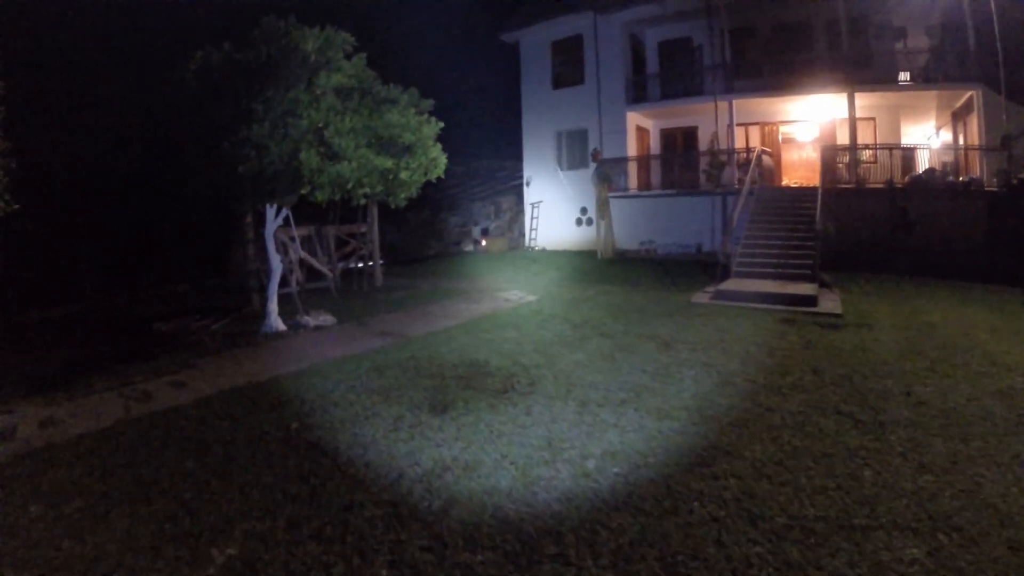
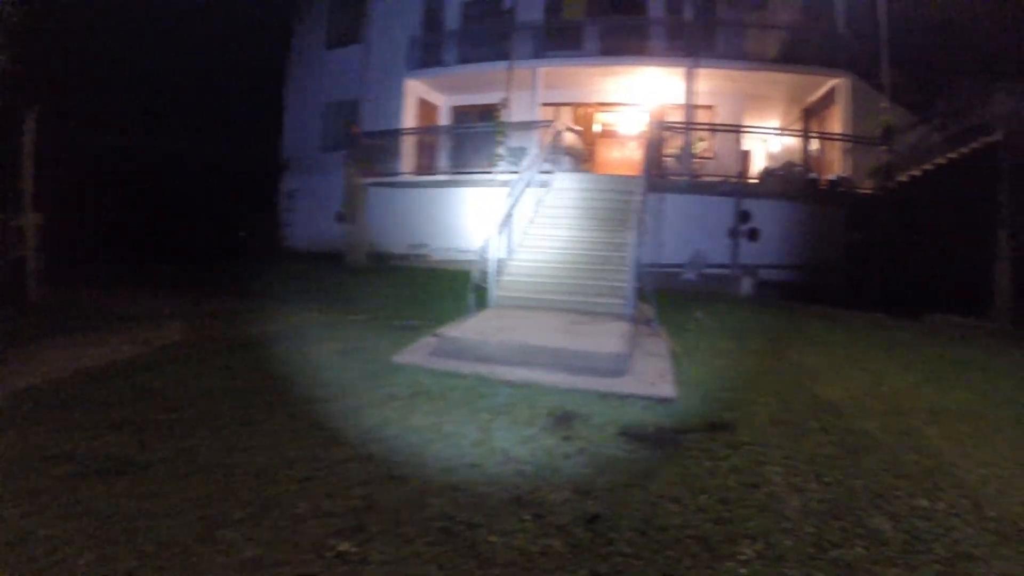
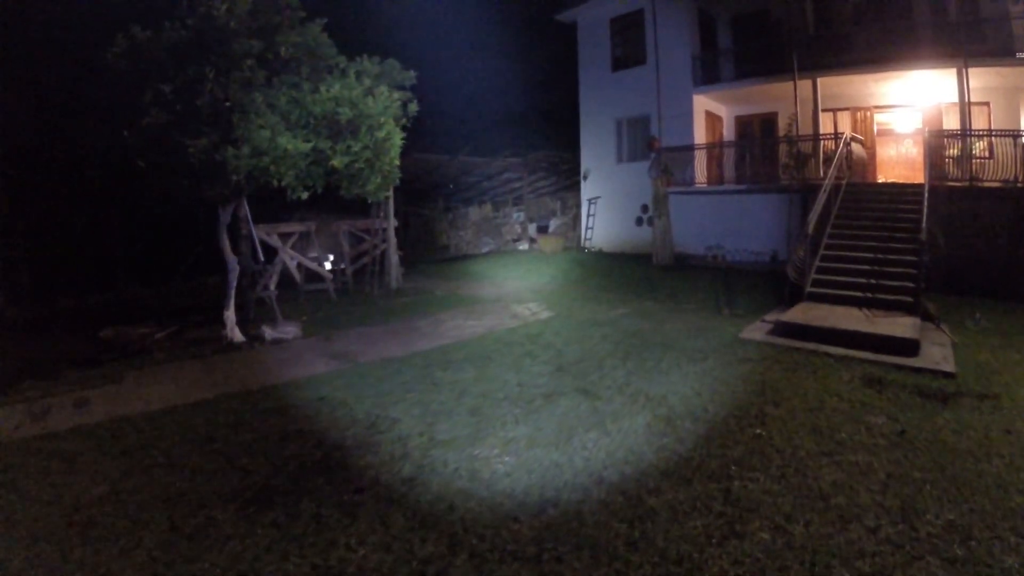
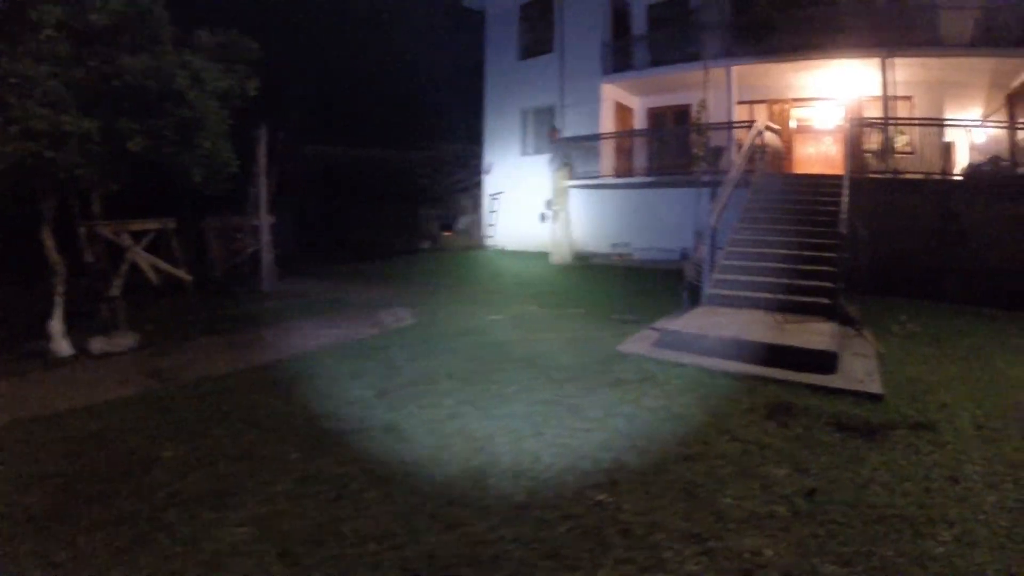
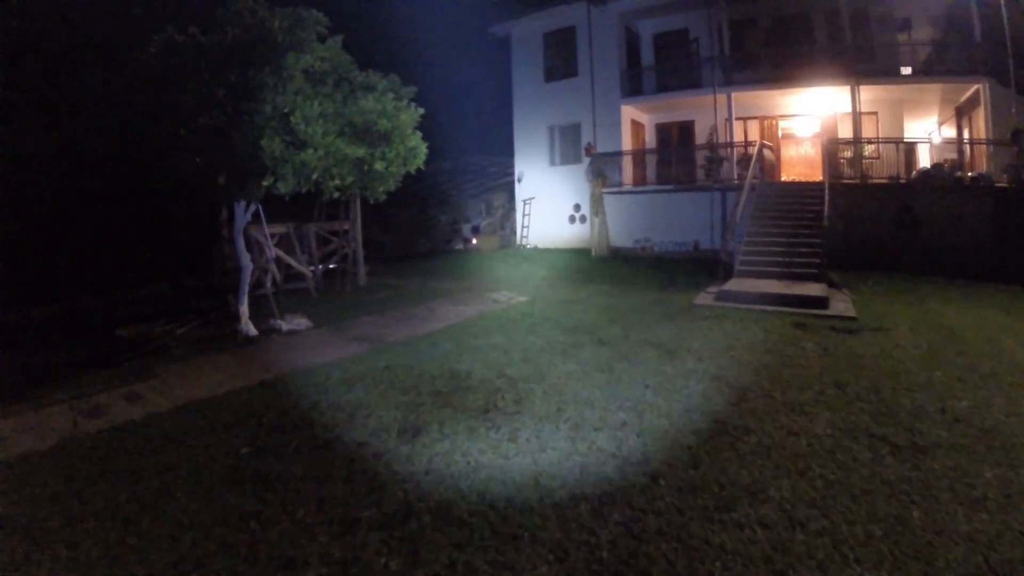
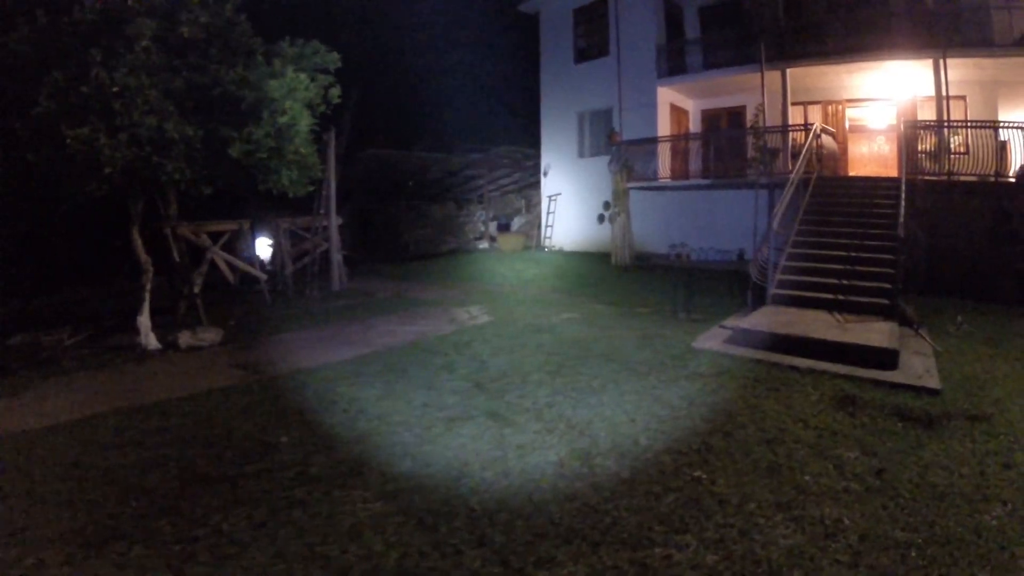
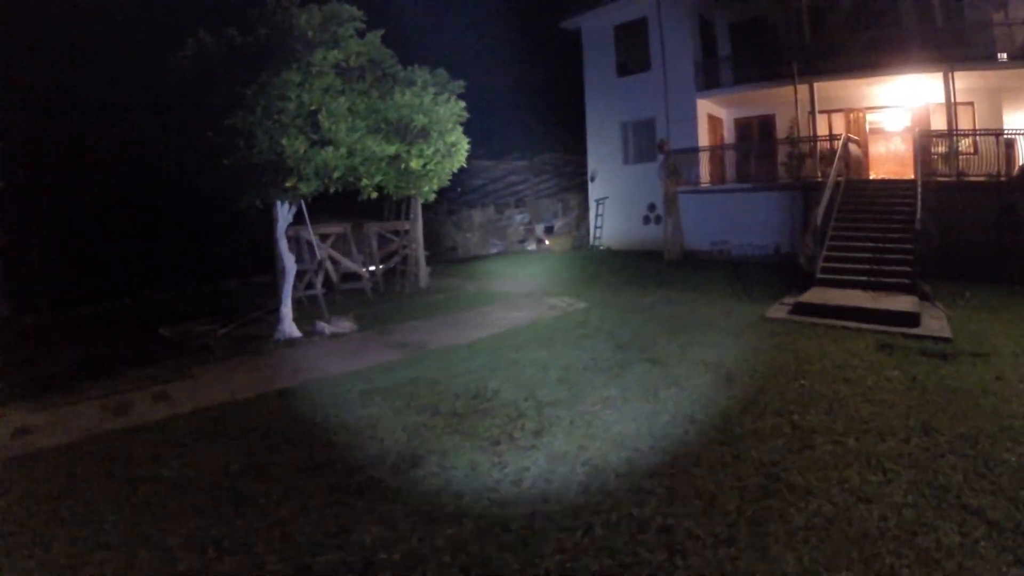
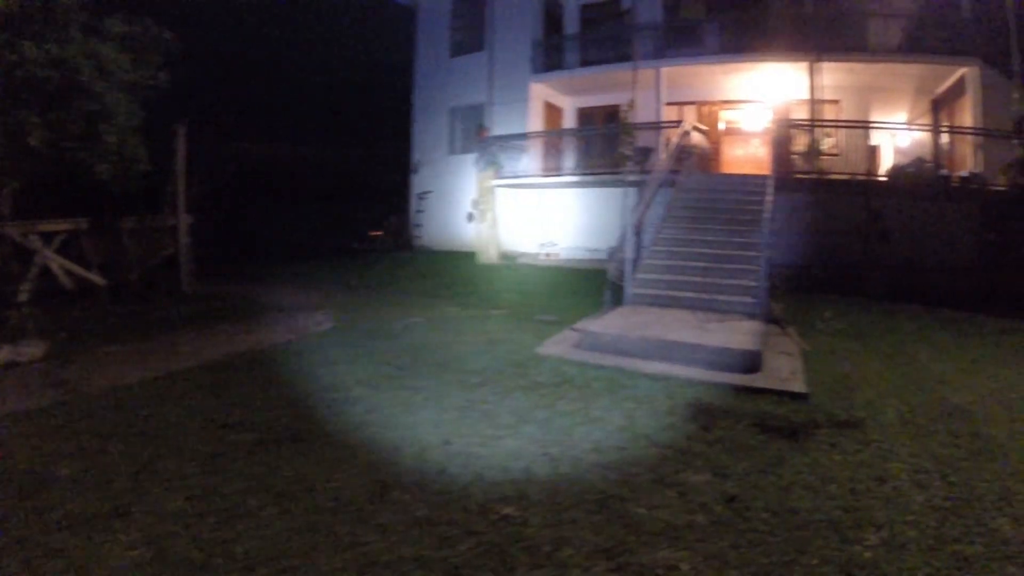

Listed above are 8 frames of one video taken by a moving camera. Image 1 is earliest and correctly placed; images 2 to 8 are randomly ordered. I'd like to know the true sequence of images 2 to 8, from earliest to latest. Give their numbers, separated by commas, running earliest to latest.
5, 7, 3, 6, 4, 8, 2
